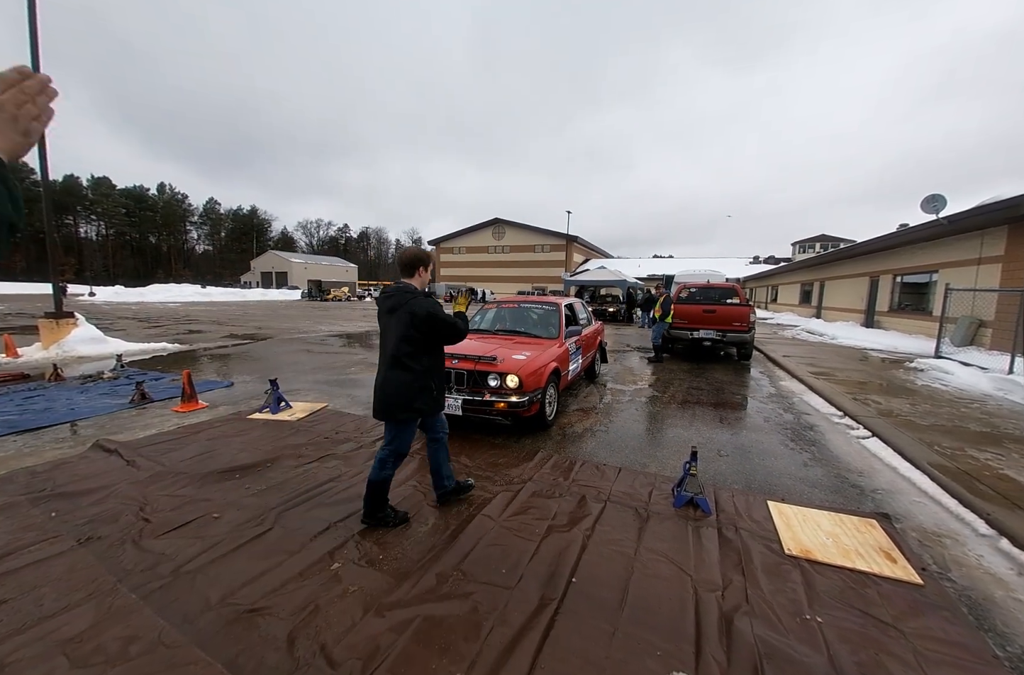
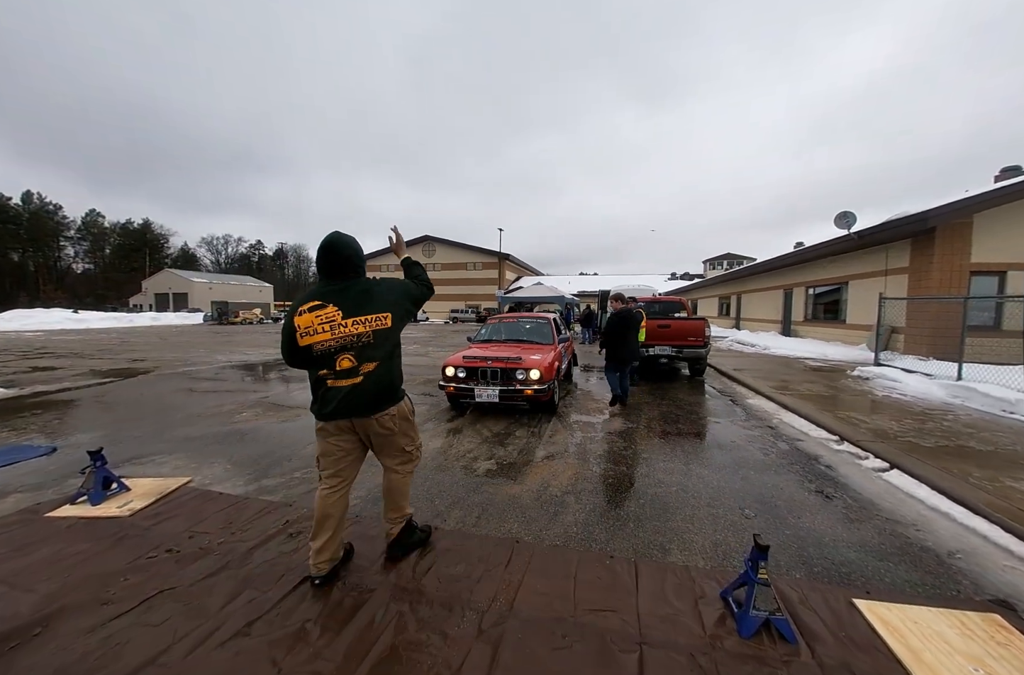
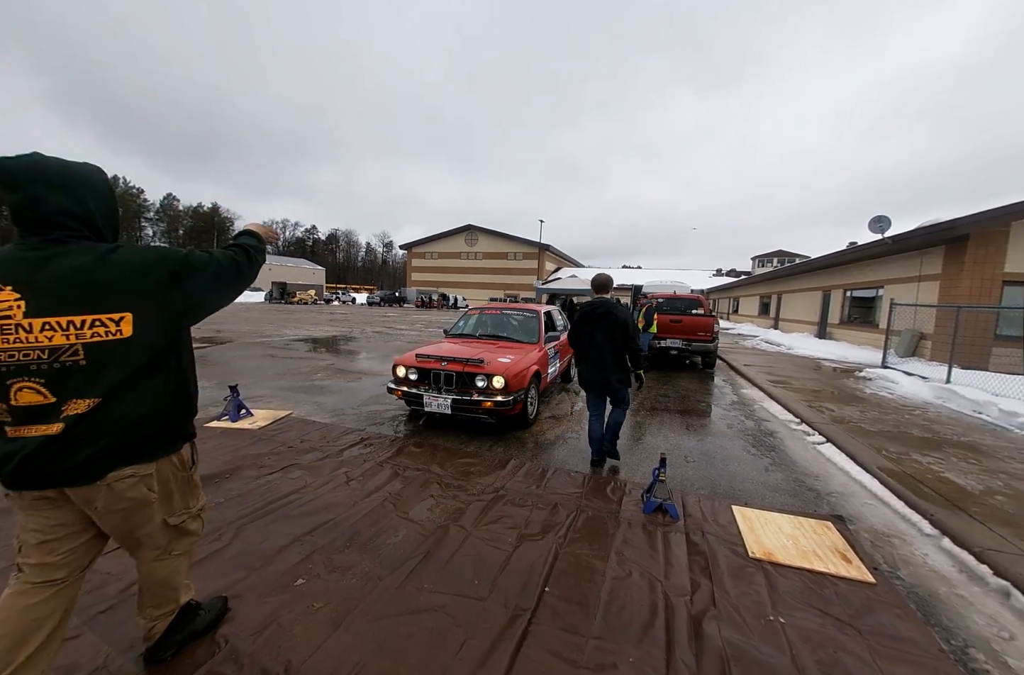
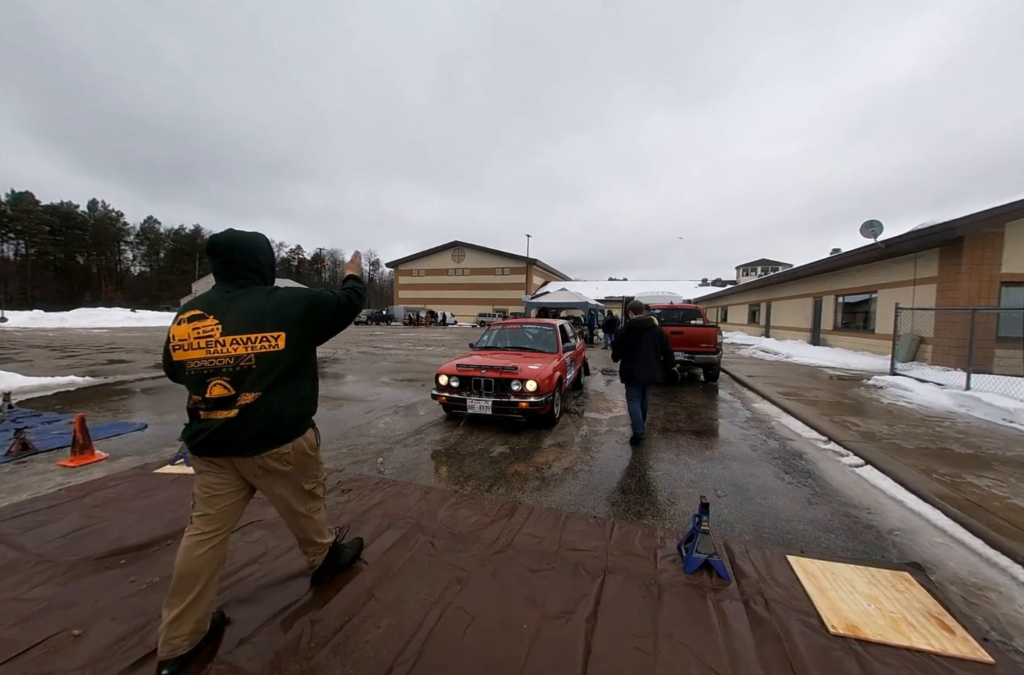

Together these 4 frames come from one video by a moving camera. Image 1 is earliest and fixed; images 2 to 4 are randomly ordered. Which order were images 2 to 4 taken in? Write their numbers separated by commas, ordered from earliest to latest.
3, 4, 2
